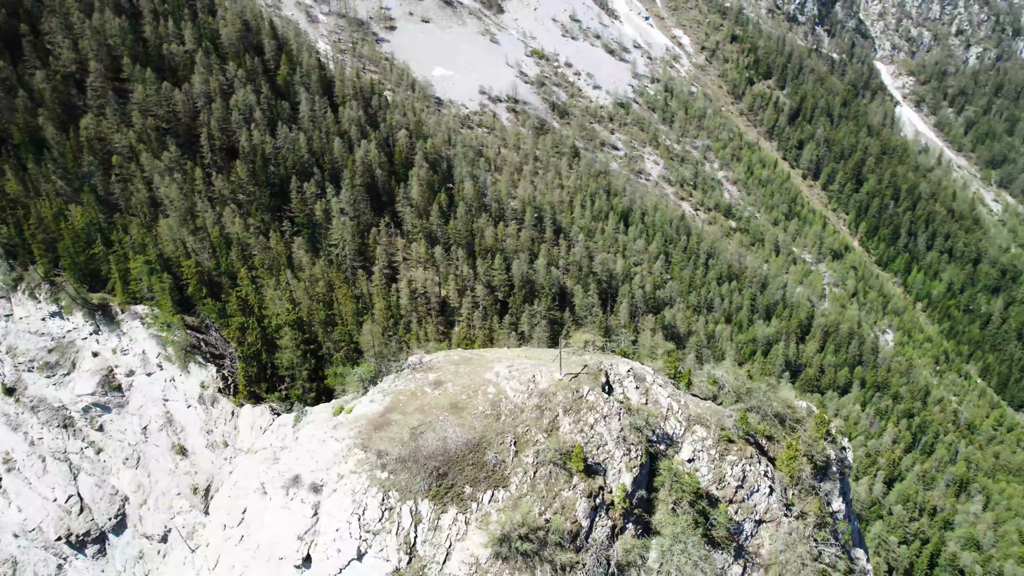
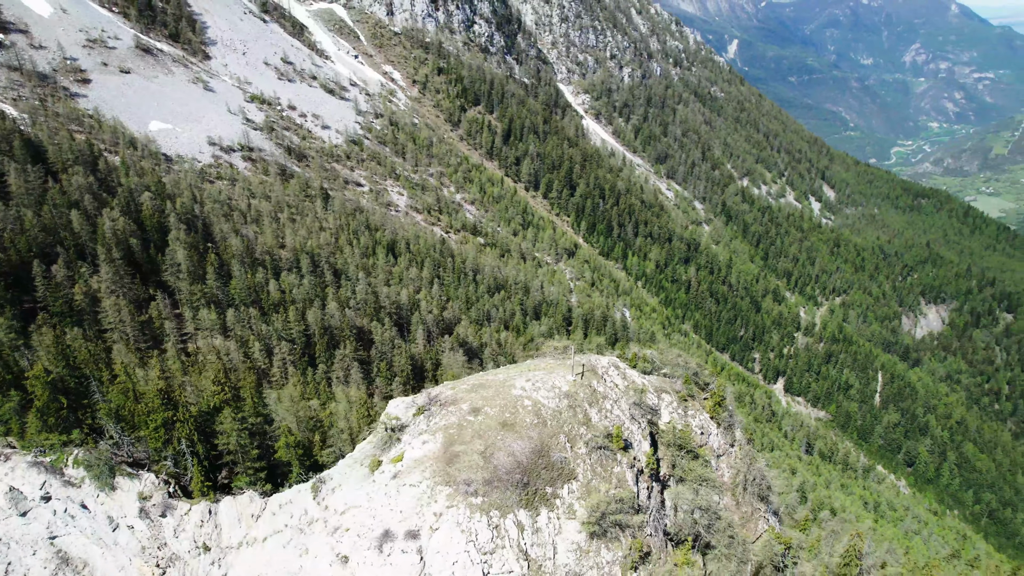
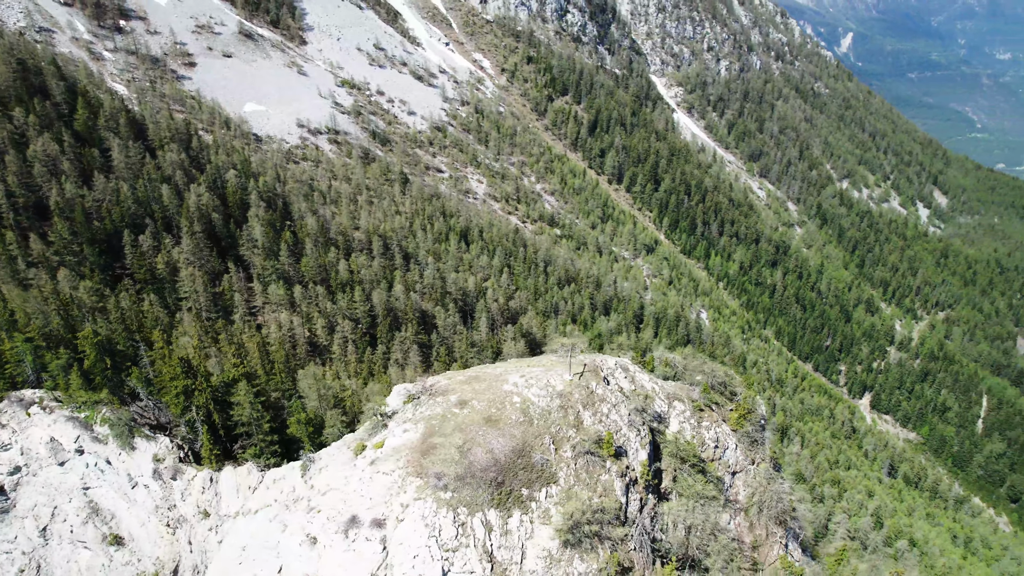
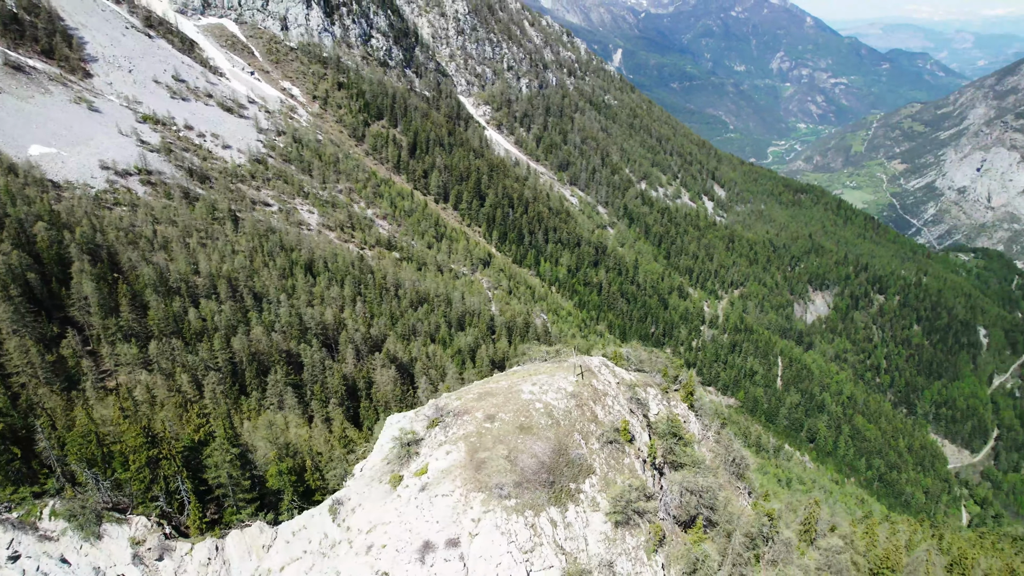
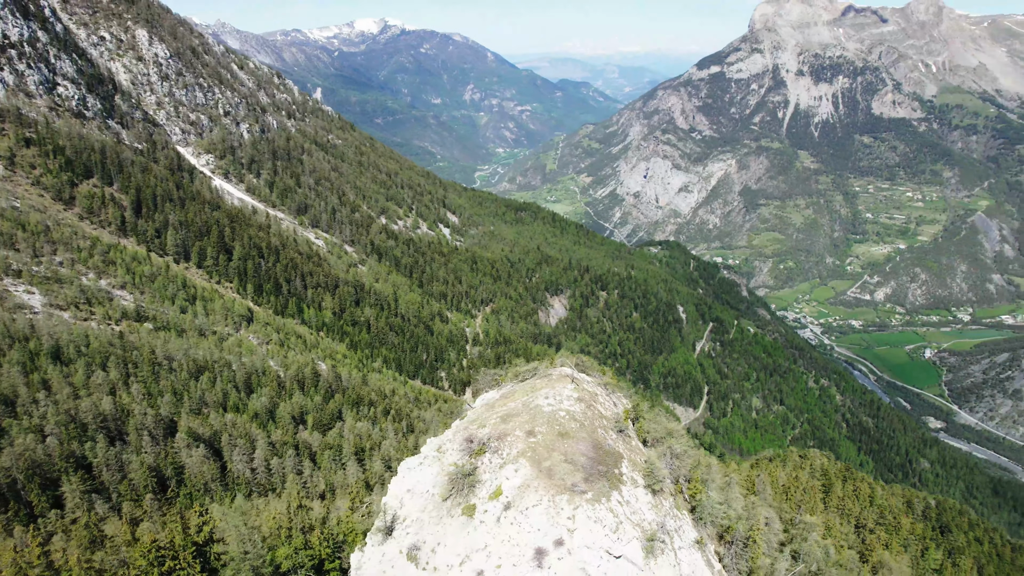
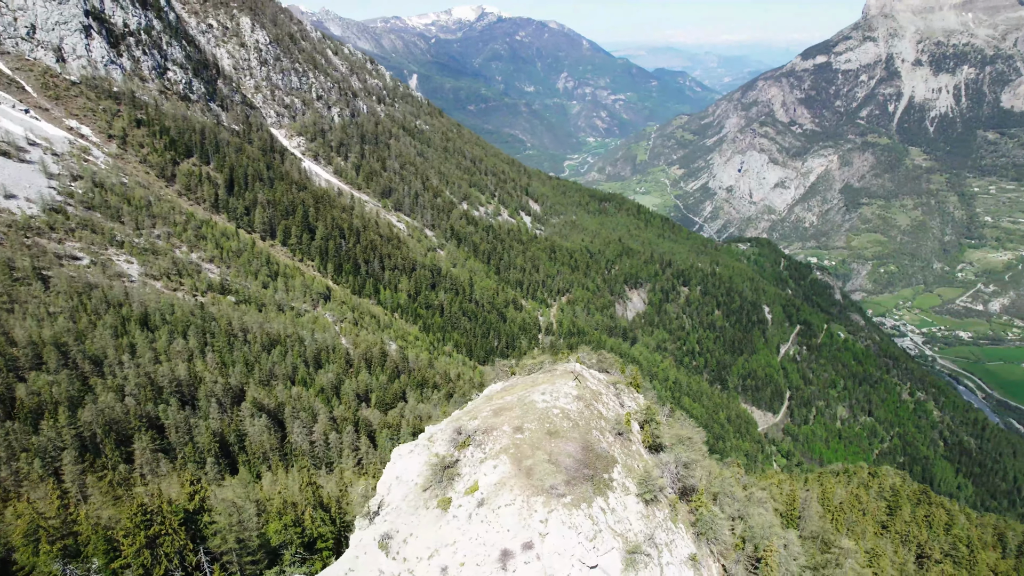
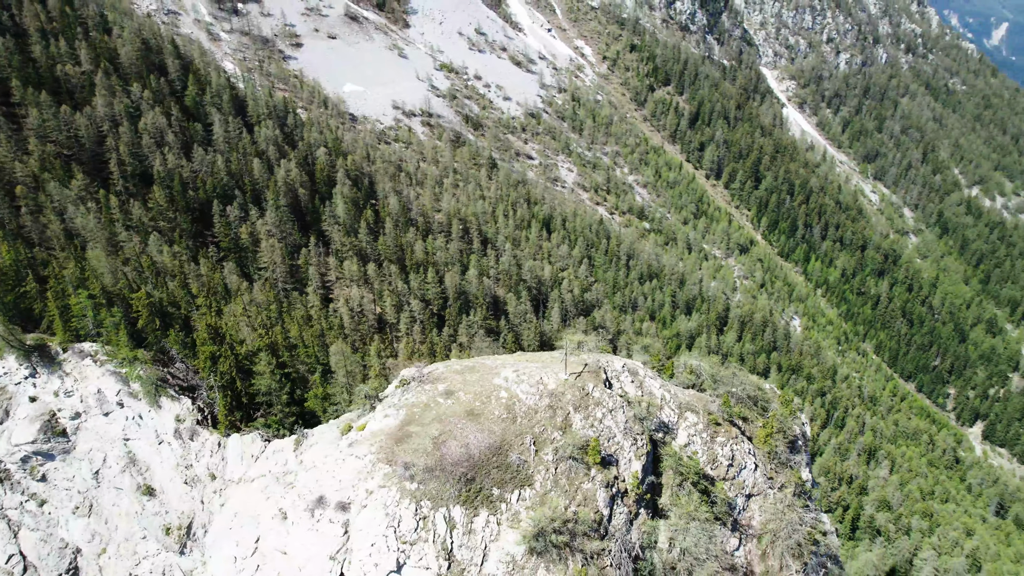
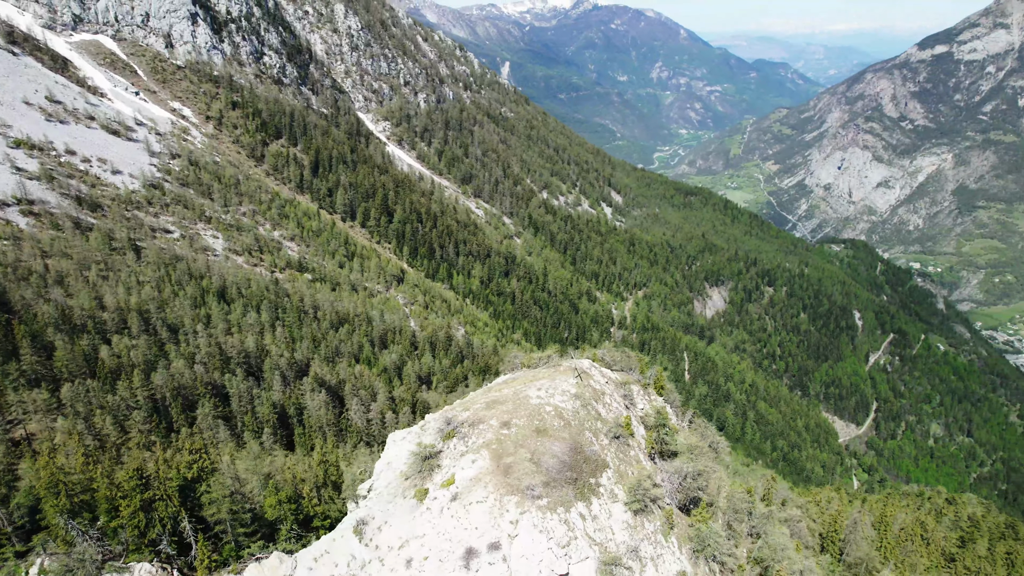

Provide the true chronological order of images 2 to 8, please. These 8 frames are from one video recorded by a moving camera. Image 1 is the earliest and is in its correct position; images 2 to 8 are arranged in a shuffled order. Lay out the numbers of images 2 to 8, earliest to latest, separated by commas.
7, 3, 2, 4, 8, 6, 5
